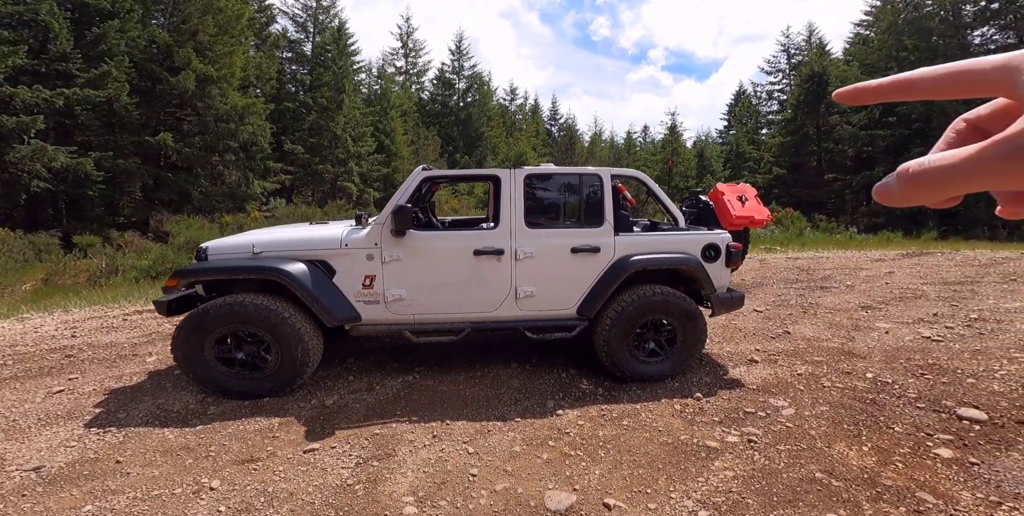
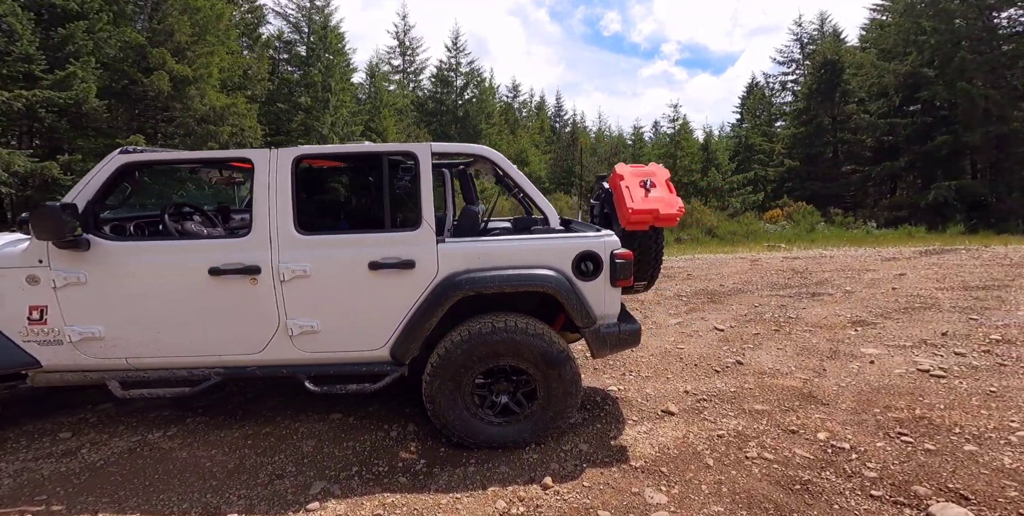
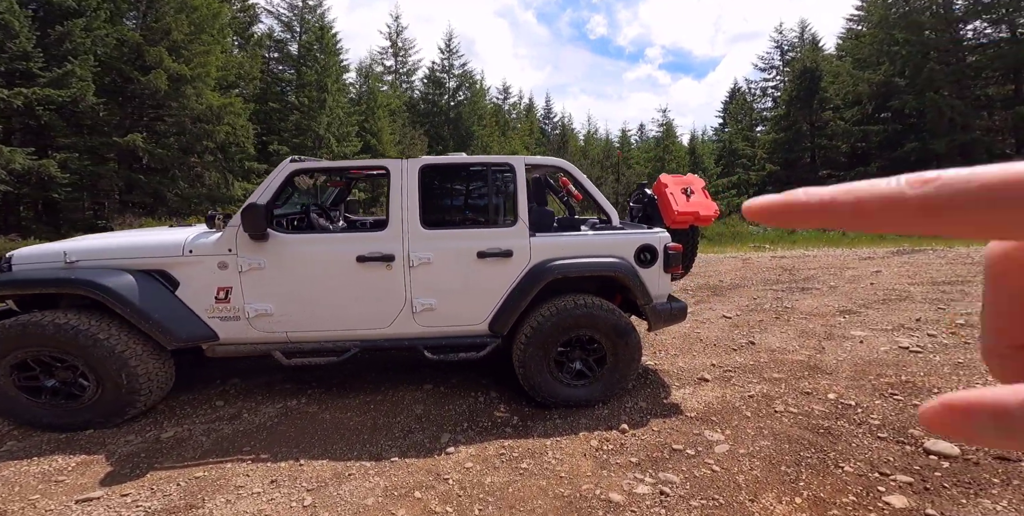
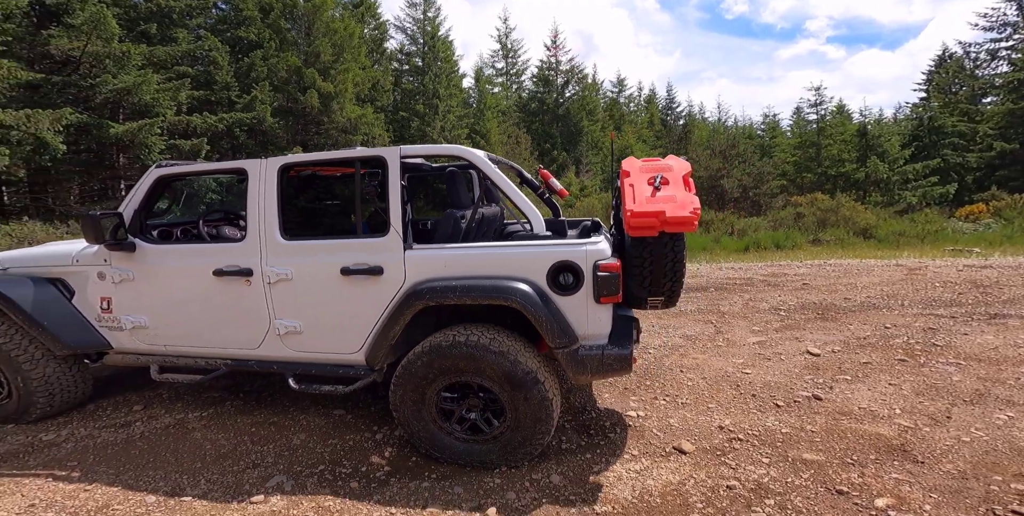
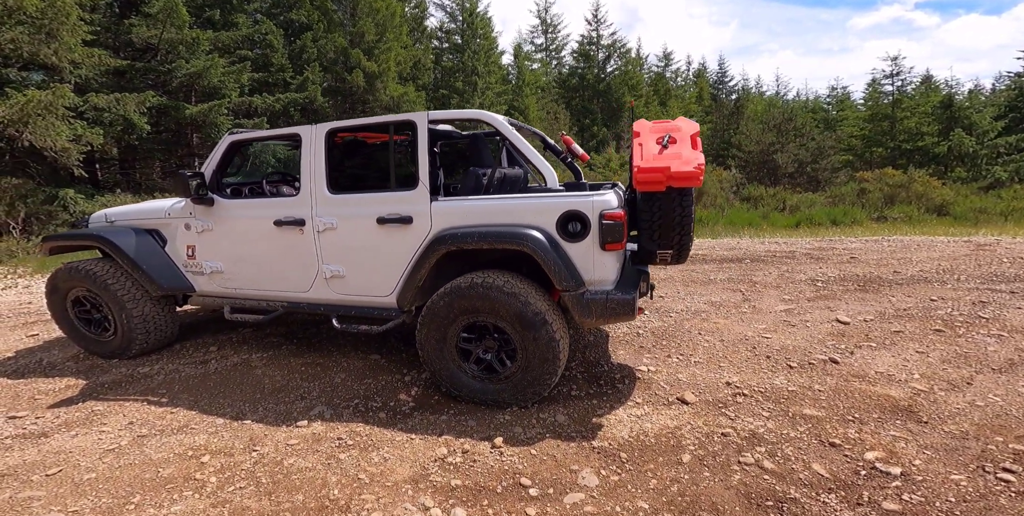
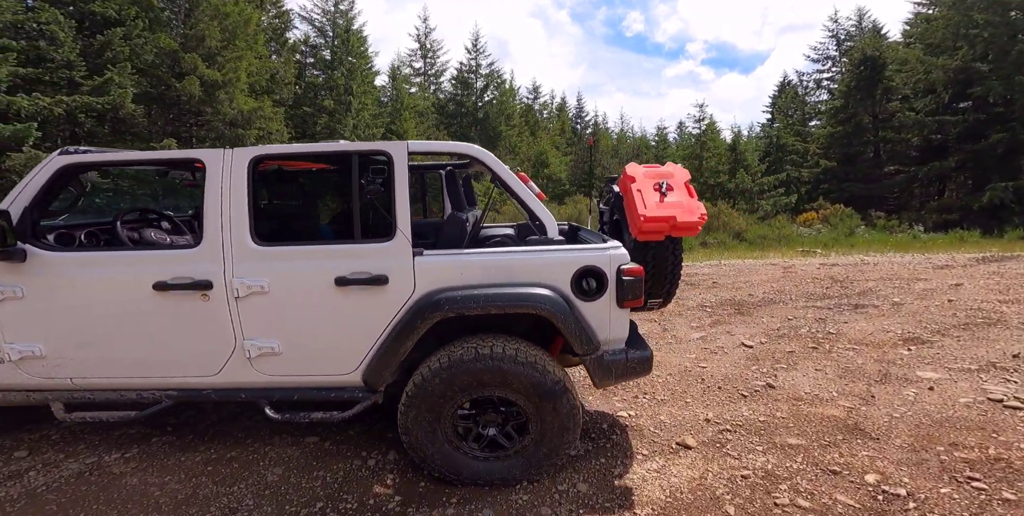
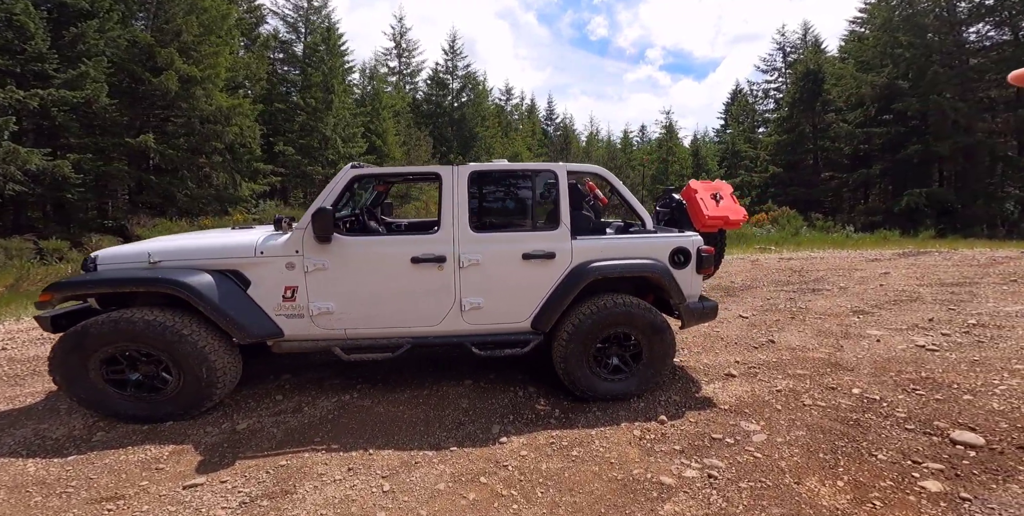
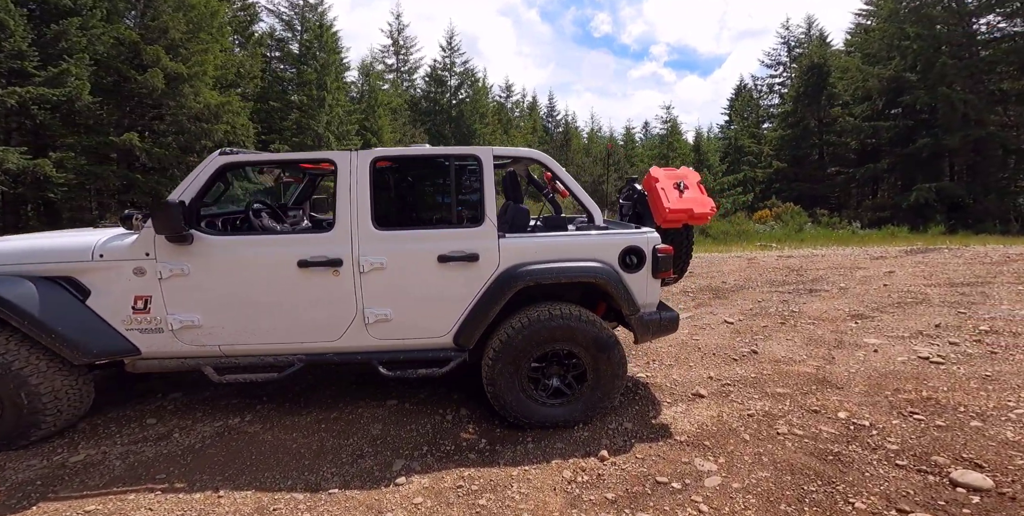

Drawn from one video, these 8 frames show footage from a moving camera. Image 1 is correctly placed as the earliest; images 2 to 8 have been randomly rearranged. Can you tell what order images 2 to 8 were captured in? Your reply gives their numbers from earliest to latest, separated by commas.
7, 3, 8, 2, 6, 4, 5
